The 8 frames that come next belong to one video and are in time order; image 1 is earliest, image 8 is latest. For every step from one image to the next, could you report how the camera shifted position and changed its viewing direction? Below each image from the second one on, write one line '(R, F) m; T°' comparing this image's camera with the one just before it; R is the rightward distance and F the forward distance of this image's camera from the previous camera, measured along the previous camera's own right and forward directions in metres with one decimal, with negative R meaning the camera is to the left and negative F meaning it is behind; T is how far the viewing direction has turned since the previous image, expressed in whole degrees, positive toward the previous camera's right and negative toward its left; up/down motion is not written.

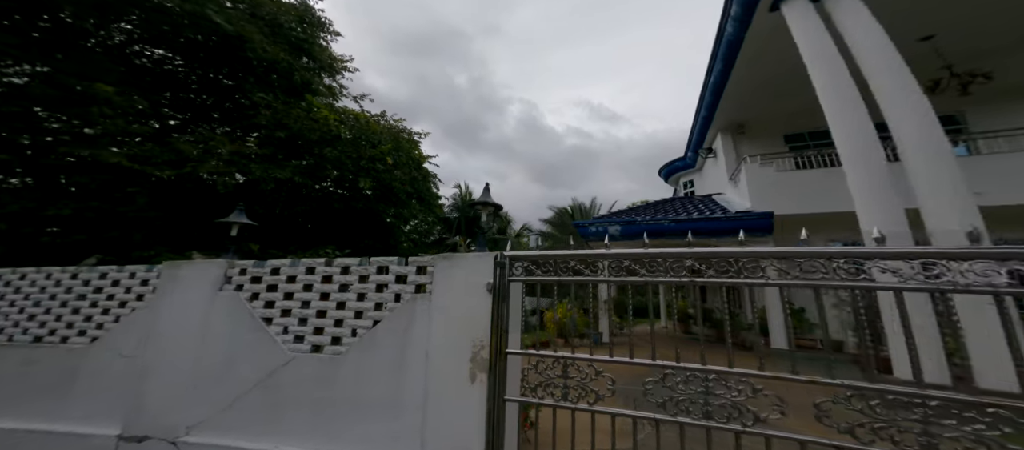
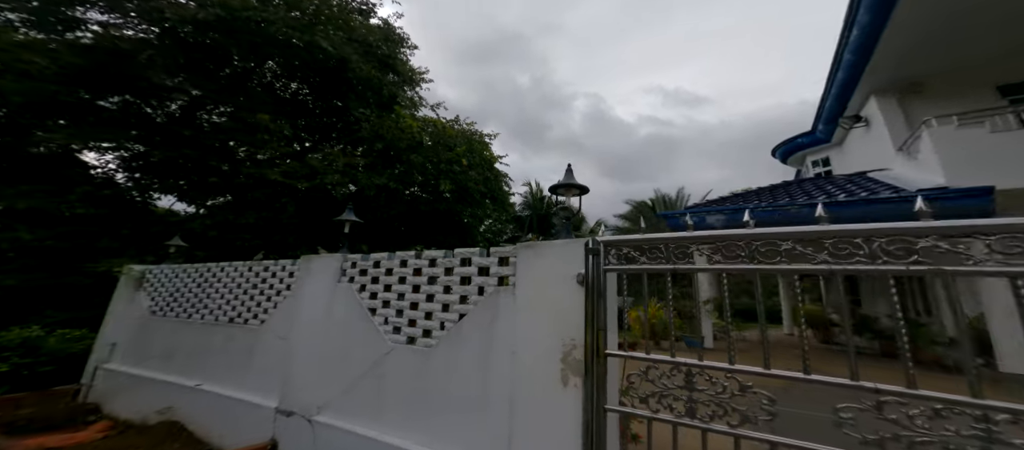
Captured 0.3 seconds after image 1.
(0.0, 0.0) m; -11°
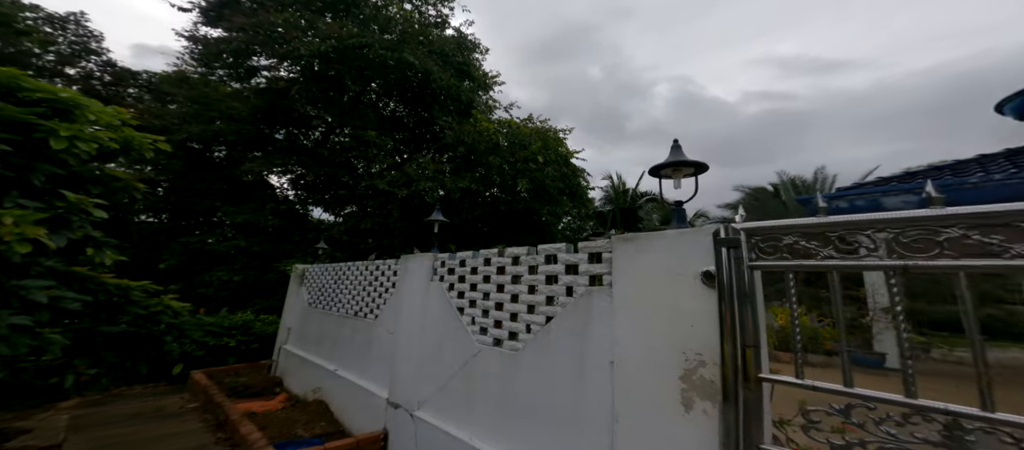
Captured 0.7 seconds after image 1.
(0.0, +0.1) m; -12°
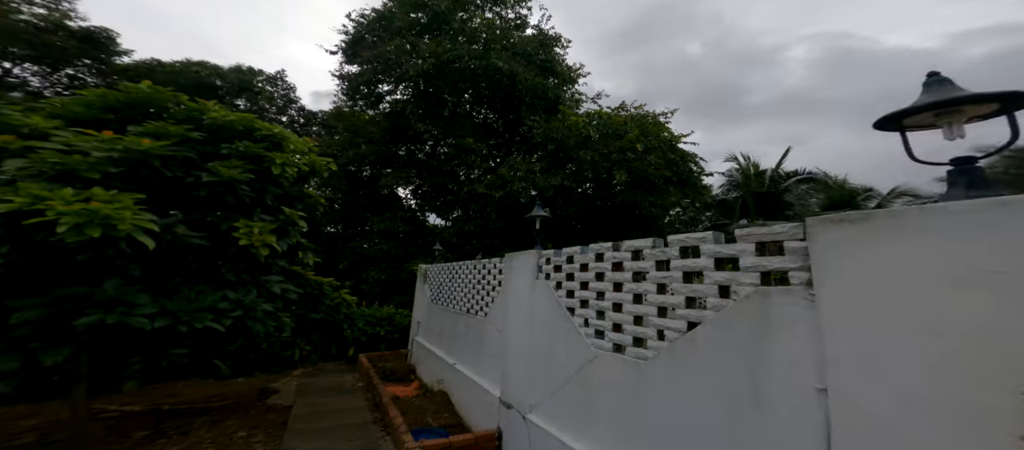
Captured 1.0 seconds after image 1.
(-0.1, +0.1) m; -14°
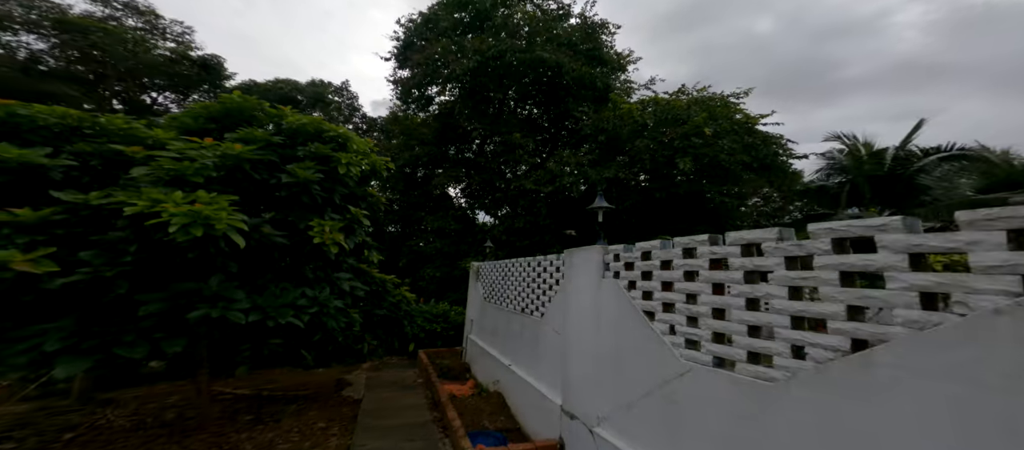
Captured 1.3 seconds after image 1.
(-0.1, +0.2) m; -7°
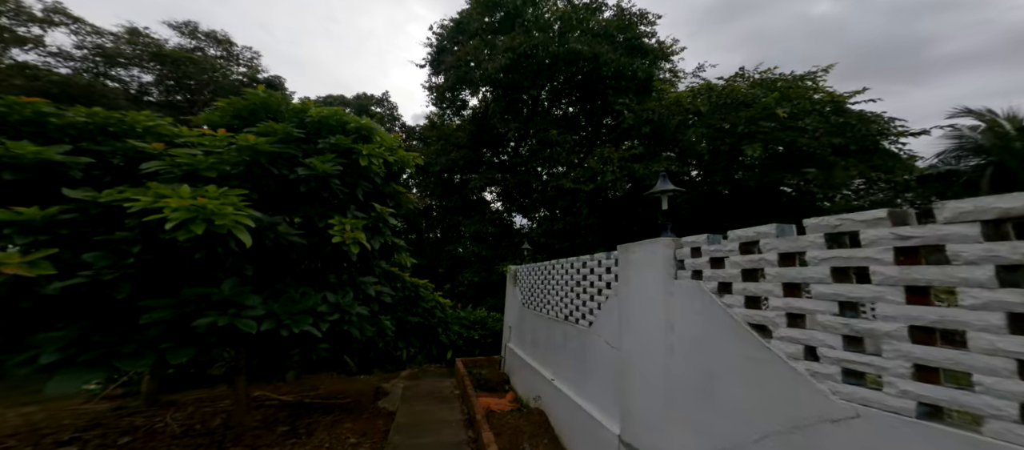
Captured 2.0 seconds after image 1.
(0.0, +0.4) m; -6°
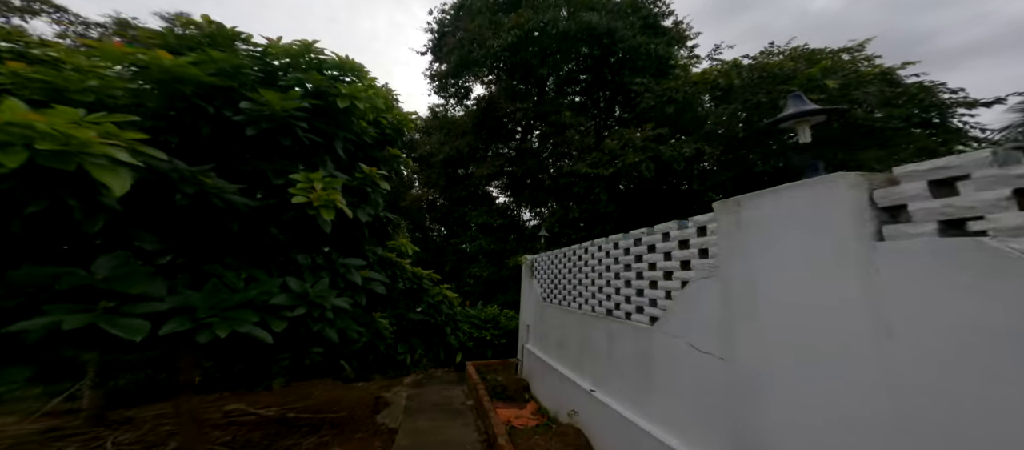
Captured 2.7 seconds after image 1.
(-0.2, +0.8) m; -1°
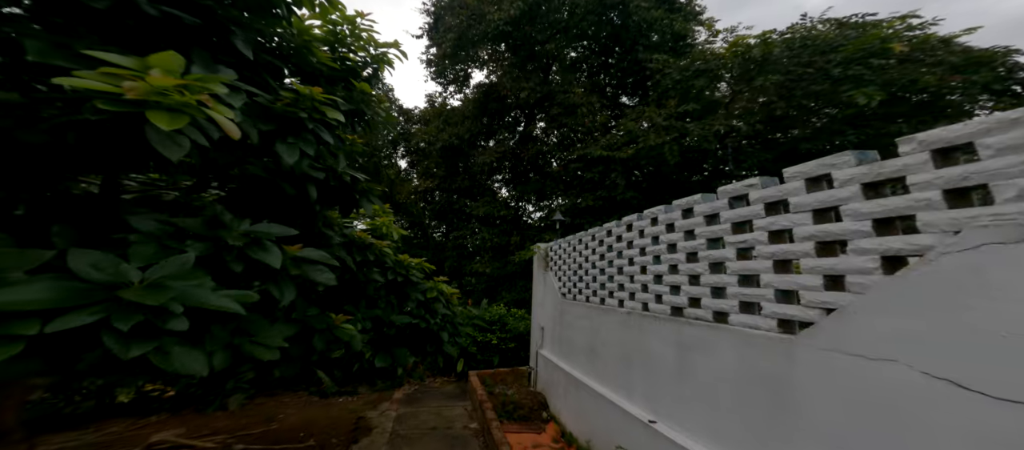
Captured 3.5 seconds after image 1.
(-0.1, +0.9) m; 0°
